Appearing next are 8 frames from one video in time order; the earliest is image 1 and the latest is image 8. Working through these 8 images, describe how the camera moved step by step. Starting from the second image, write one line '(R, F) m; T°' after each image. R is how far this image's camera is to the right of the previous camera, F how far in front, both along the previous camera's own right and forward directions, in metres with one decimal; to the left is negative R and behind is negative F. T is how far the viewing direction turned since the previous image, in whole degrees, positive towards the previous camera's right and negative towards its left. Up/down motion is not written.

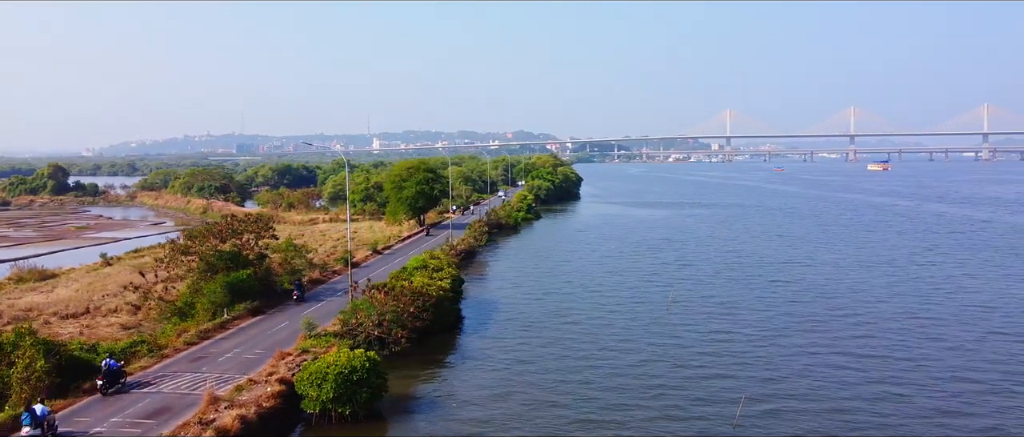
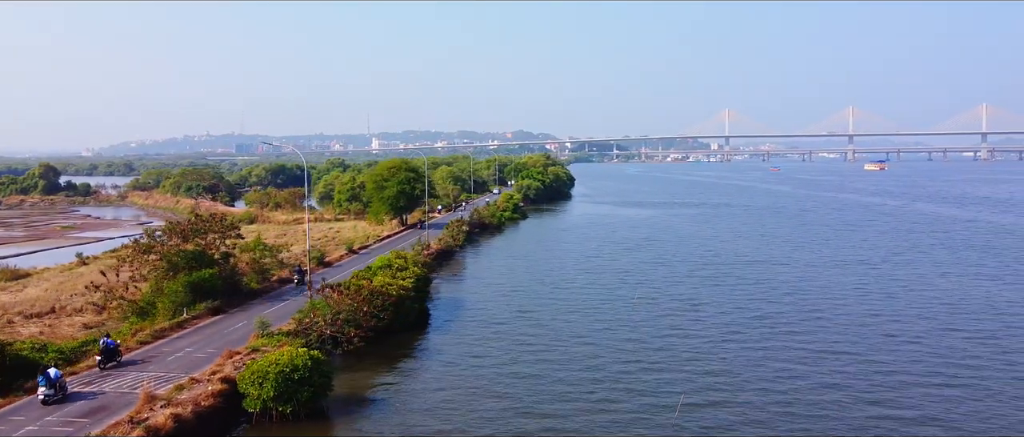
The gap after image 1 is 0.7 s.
(+1.1, 0.0) m; 0°
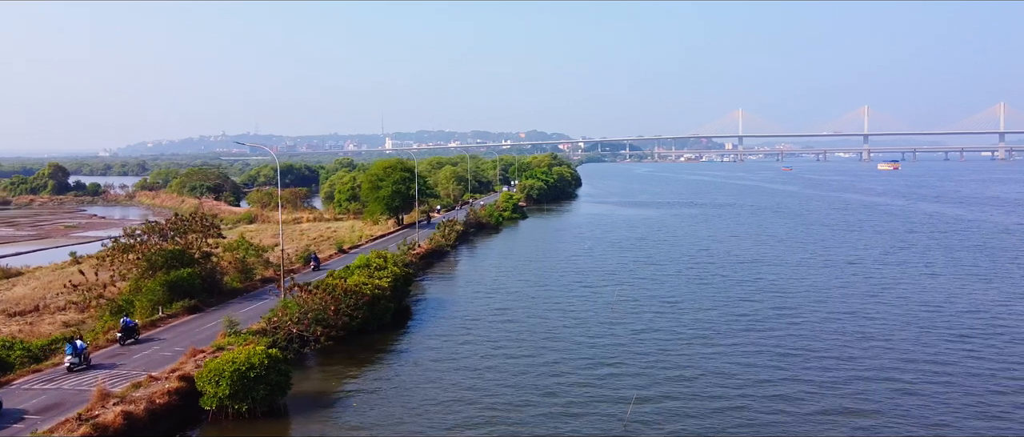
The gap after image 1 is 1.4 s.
(+1.1, 0.0) m; -1°
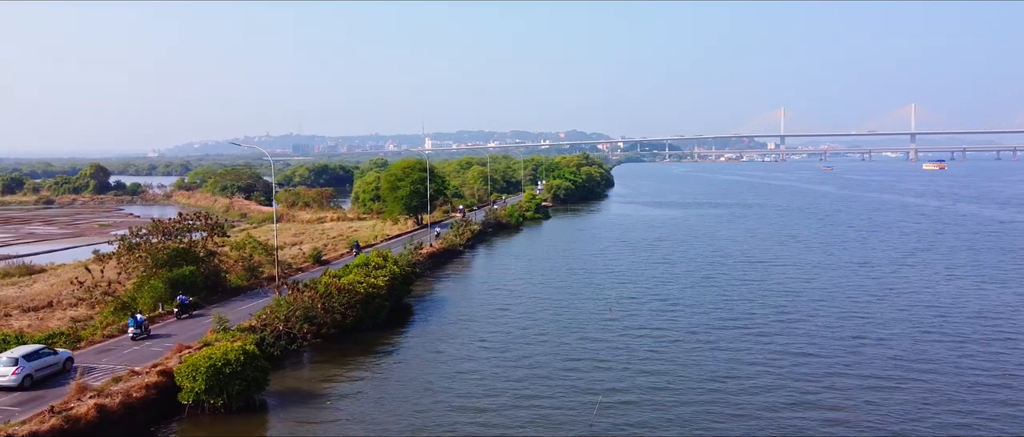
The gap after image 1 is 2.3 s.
(+1.3, 0.0) m; -3°
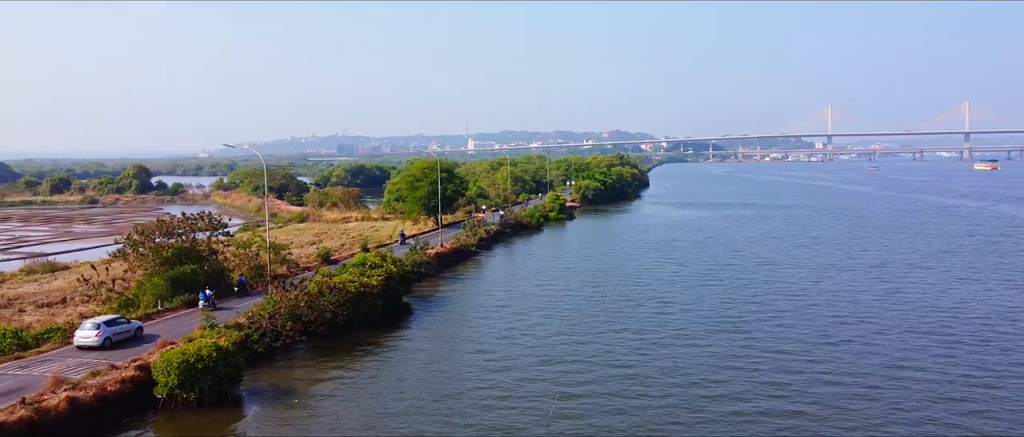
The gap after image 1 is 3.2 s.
(+1.4, -0.1) m; -3°
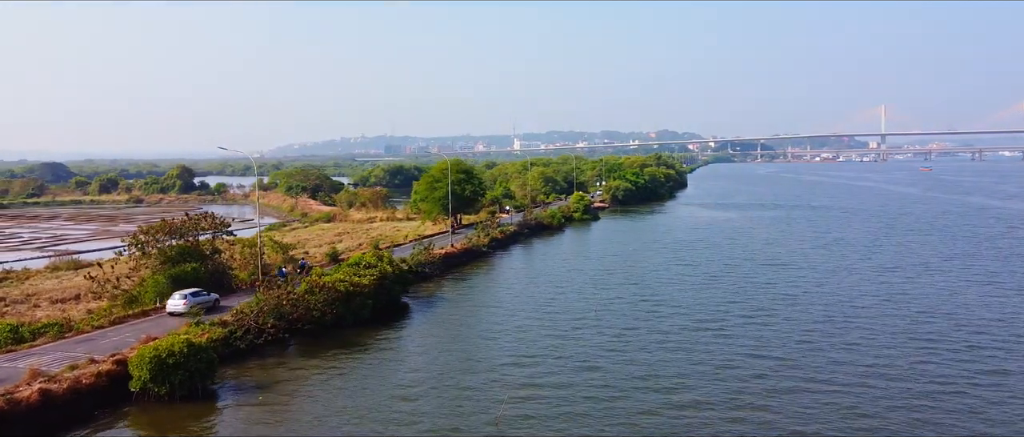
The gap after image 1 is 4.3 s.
(+1.7, -0.2) m; -3°
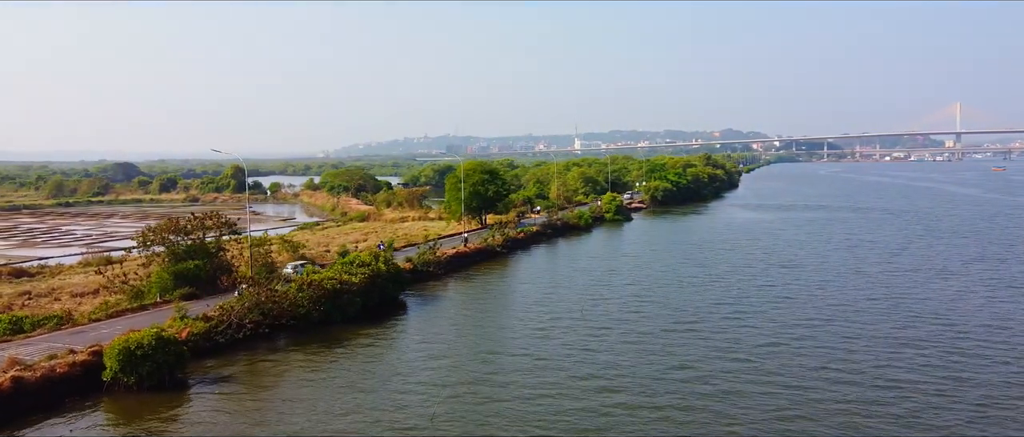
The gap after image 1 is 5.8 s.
(+2.2, -0.3) m; -4°
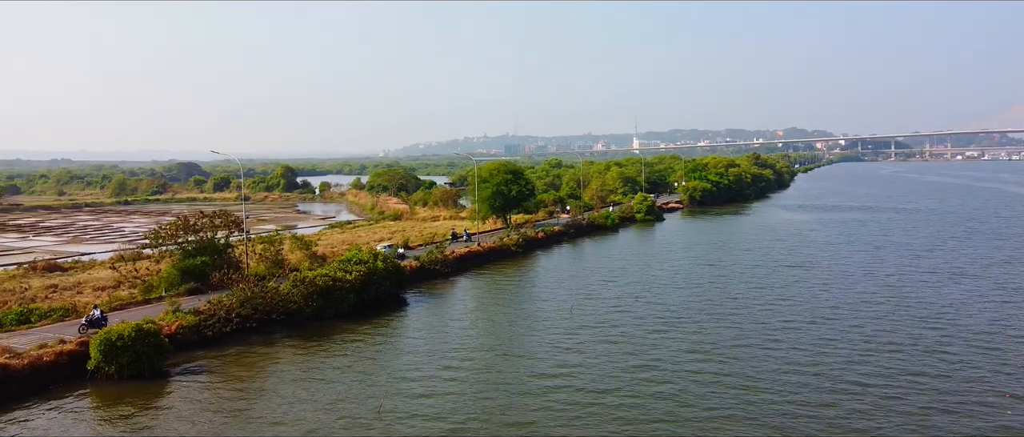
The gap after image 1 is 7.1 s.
(+2.1, -0.3) m; -4°
